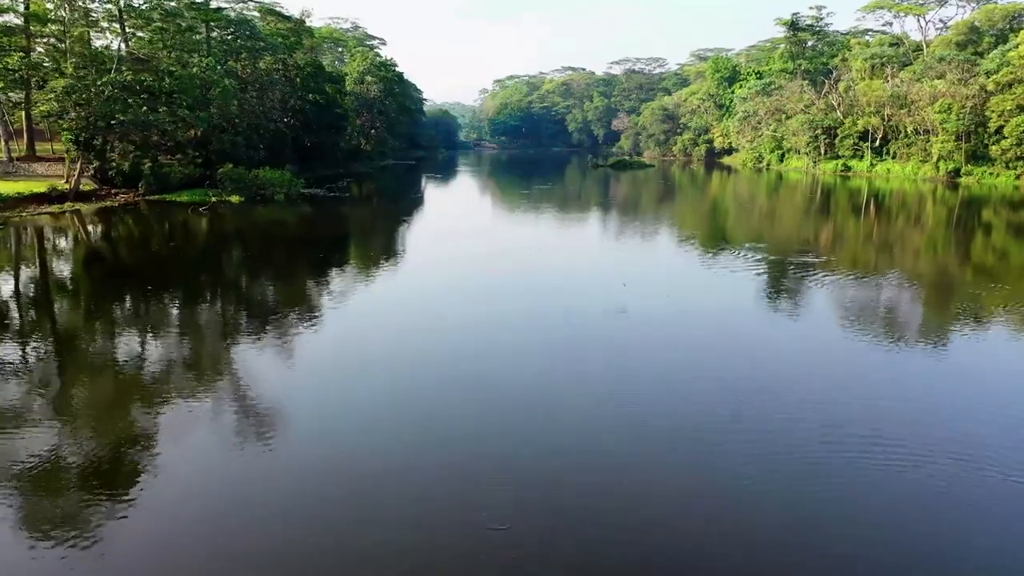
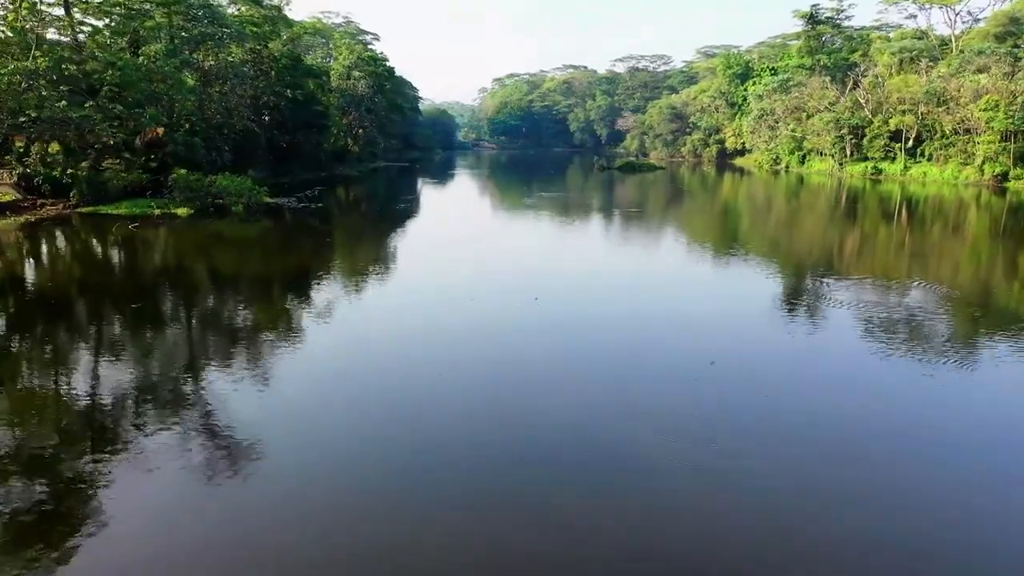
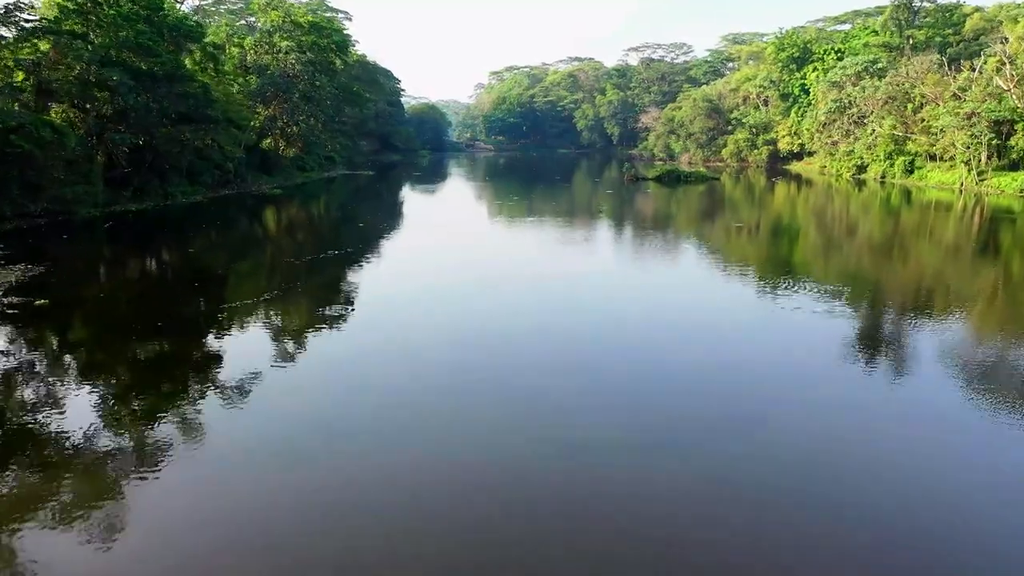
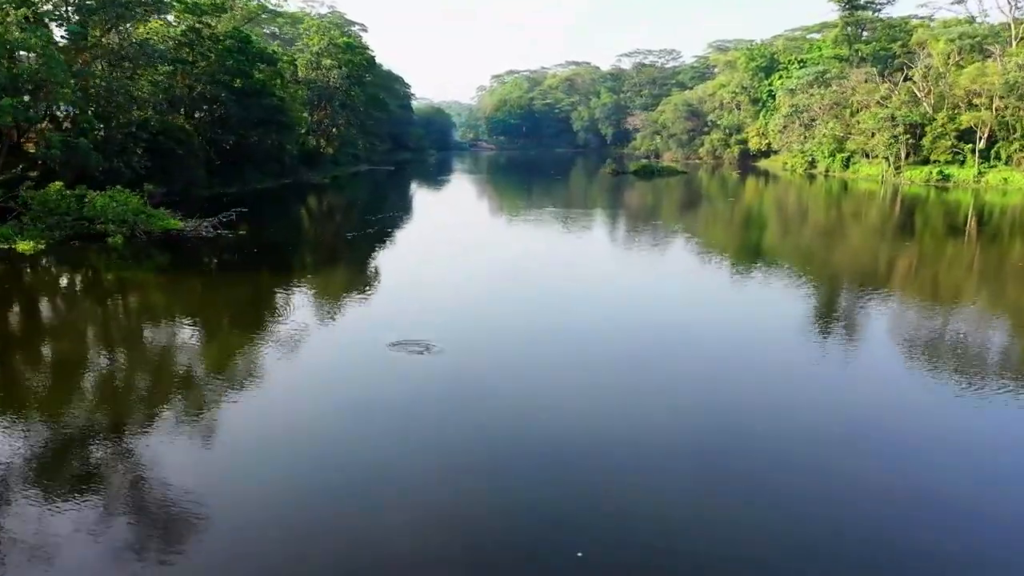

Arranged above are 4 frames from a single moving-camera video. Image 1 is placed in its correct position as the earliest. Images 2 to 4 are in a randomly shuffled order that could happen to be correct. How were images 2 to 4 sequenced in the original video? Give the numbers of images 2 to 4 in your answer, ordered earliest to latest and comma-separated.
2, 4, 3
